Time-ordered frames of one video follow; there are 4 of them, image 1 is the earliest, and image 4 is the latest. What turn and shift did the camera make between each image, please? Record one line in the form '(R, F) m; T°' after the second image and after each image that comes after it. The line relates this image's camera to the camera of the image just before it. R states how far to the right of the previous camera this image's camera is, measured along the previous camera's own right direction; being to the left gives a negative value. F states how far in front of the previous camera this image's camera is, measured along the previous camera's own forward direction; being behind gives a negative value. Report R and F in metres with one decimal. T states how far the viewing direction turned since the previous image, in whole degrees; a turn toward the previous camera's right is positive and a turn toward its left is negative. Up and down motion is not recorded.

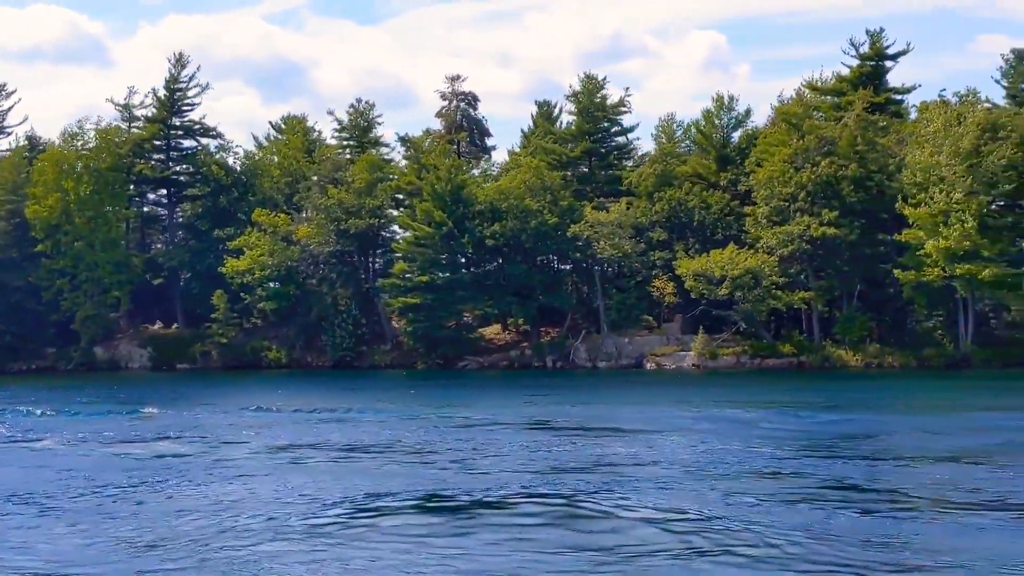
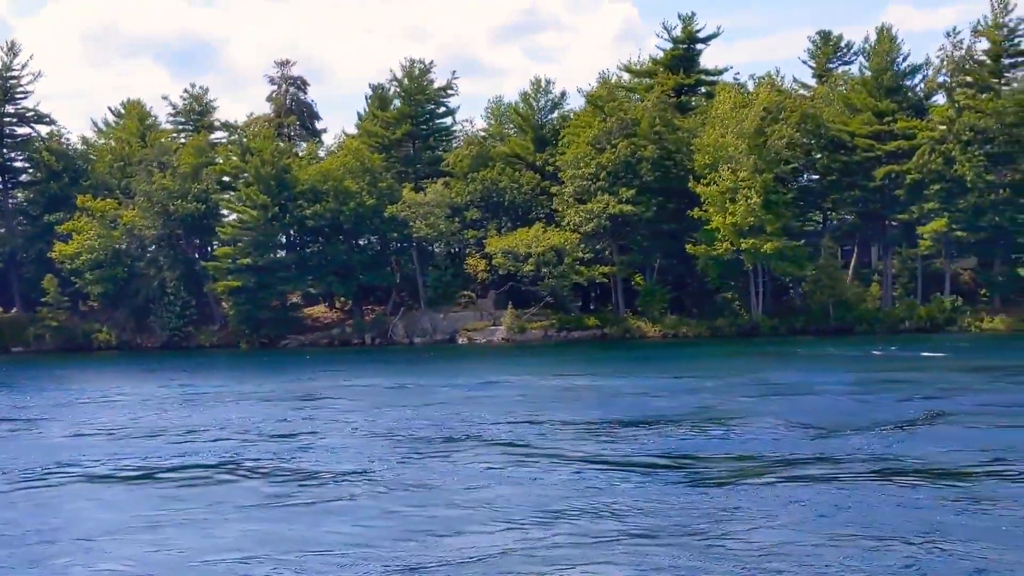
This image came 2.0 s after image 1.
(+3.4, -2.4) m; +4°
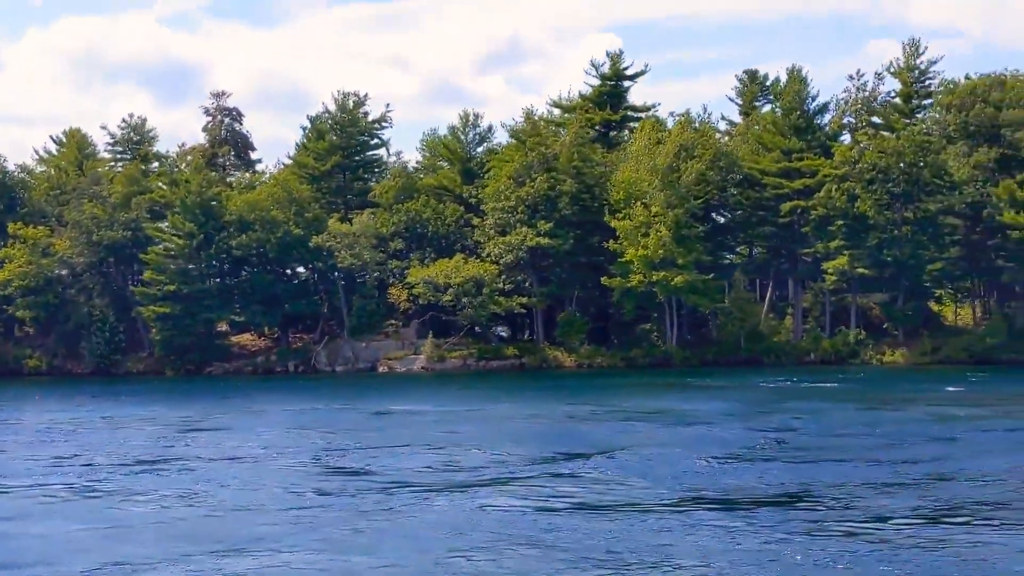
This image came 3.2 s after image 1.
(+2.1, -1.3) m; +1°
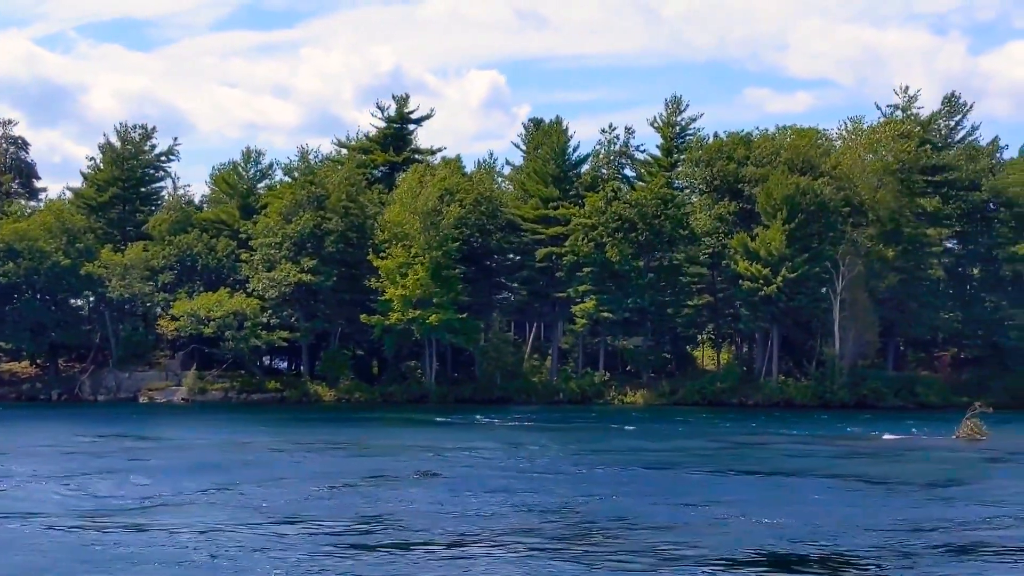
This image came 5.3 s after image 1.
(+3.8, -1.9) m; +5°
